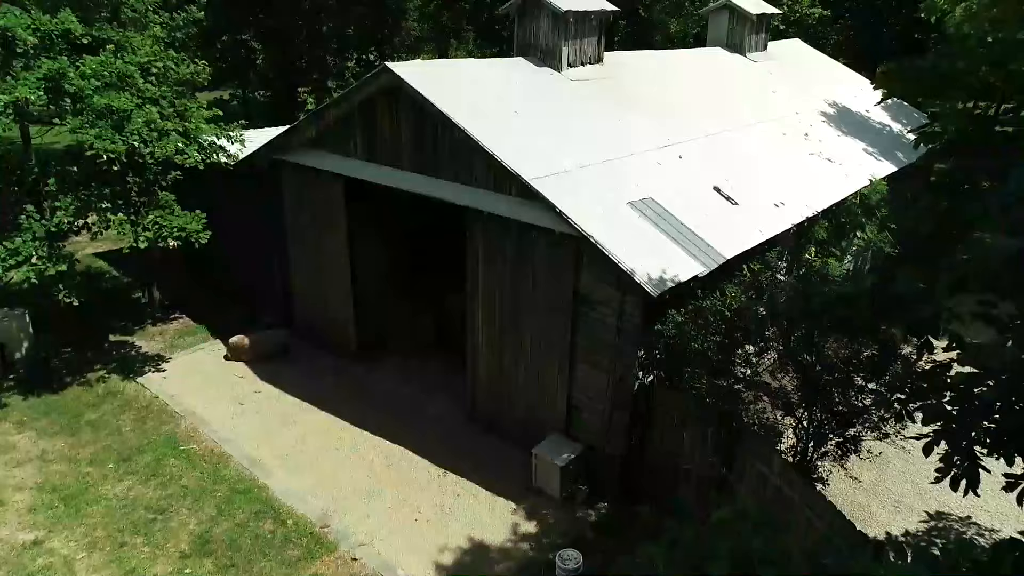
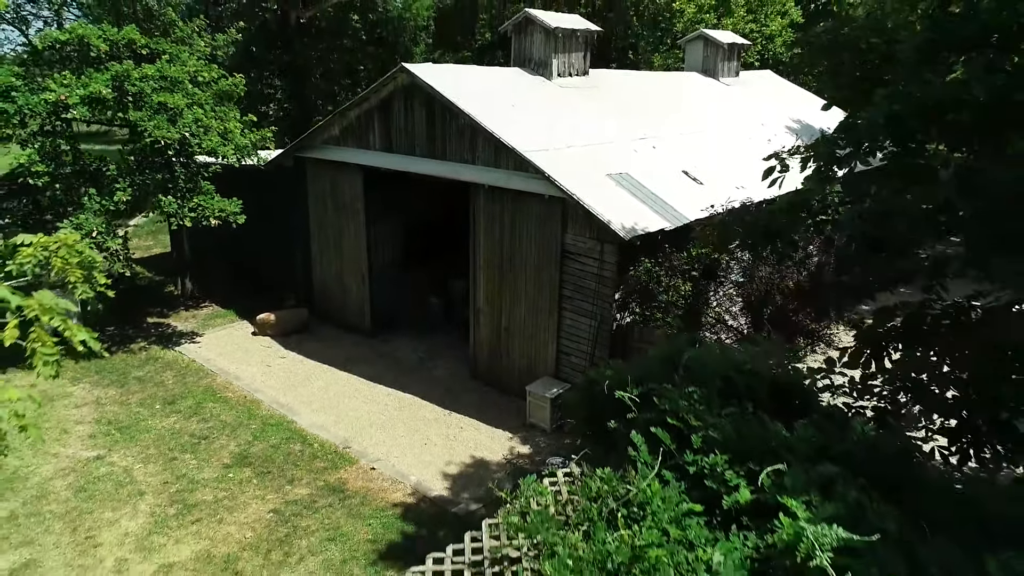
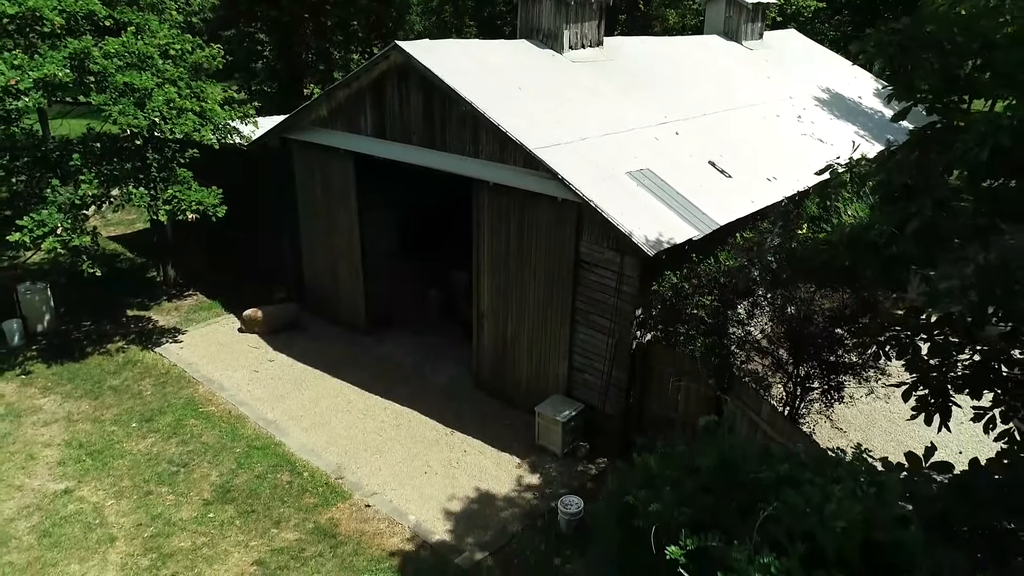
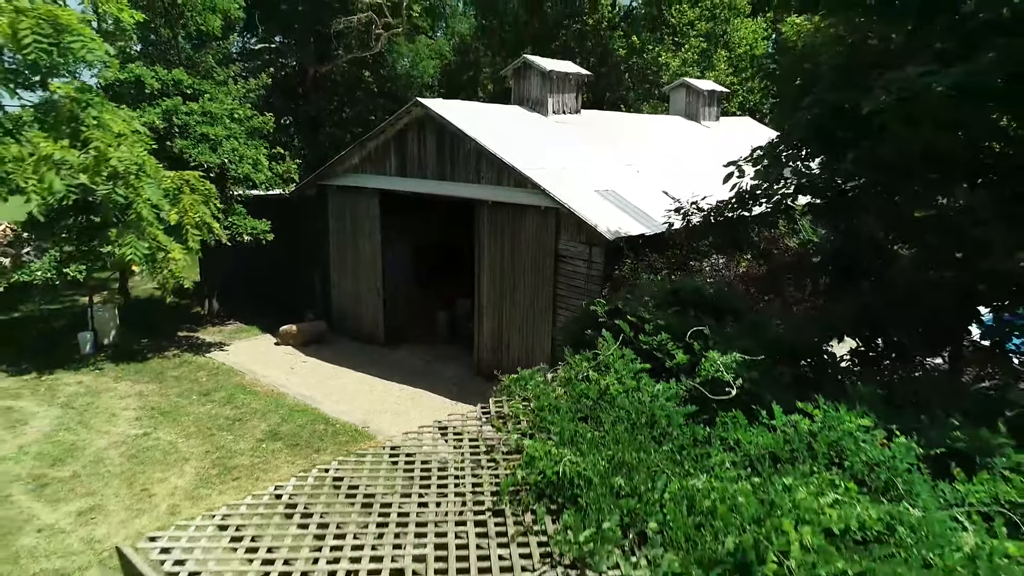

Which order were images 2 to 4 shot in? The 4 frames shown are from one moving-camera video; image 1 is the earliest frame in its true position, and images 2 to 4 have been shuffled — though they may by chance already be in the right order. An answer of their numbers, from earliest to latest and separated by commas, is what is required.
3, 2, 4
